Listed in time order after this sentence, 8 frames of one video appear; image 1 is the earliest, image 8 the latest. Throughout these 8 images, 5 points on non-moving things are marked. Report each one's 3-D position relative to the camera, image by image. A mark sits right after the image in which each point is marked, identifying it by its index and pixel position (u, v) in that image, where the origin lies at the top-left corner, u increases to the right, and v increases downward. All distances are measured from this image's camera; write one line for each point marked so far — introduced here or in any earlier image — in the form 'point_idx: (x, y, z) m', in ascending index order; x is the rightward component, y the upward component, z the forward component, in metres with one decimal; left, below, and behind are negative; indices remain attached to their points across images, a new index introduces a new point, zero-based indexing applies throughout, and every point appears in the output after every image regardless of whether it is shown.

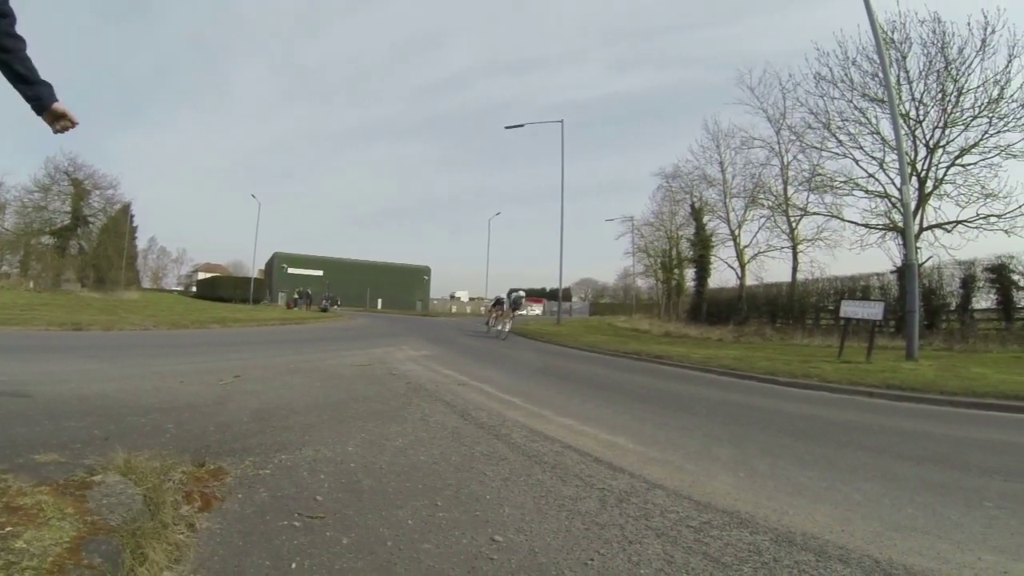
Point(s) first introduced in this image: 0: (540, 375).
0: (+0.2, -0.8, +7.9) m
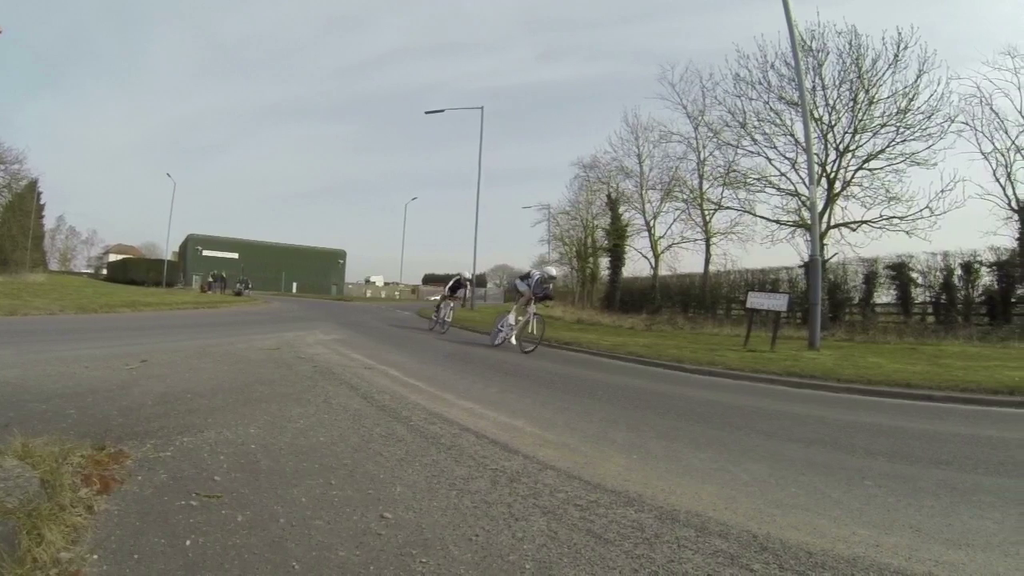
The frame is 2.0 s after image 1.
0: (-0.6, -0.6, +7.9) m
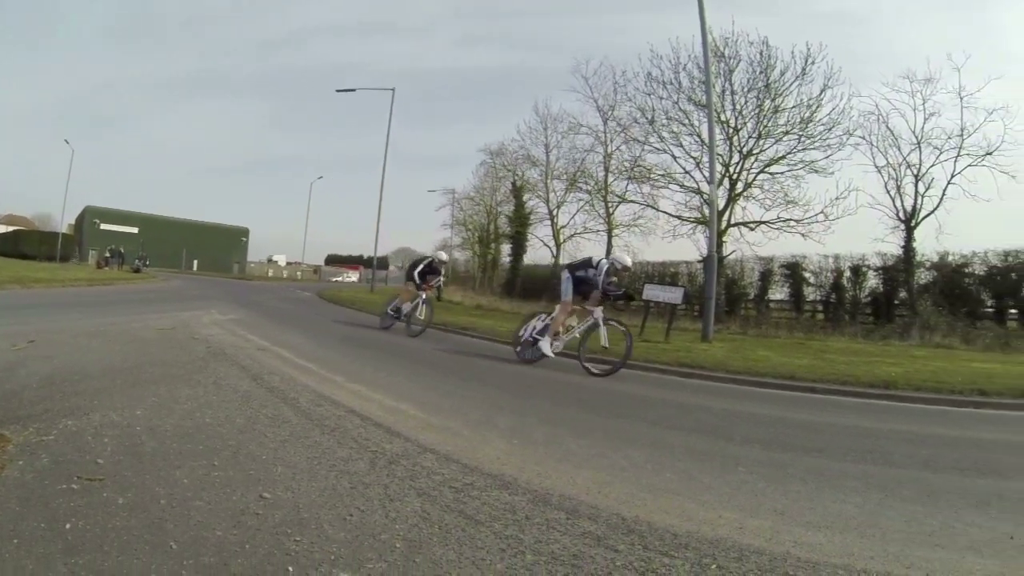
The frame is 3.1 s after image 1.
0: (-1.4, -0.5, +7.9) m
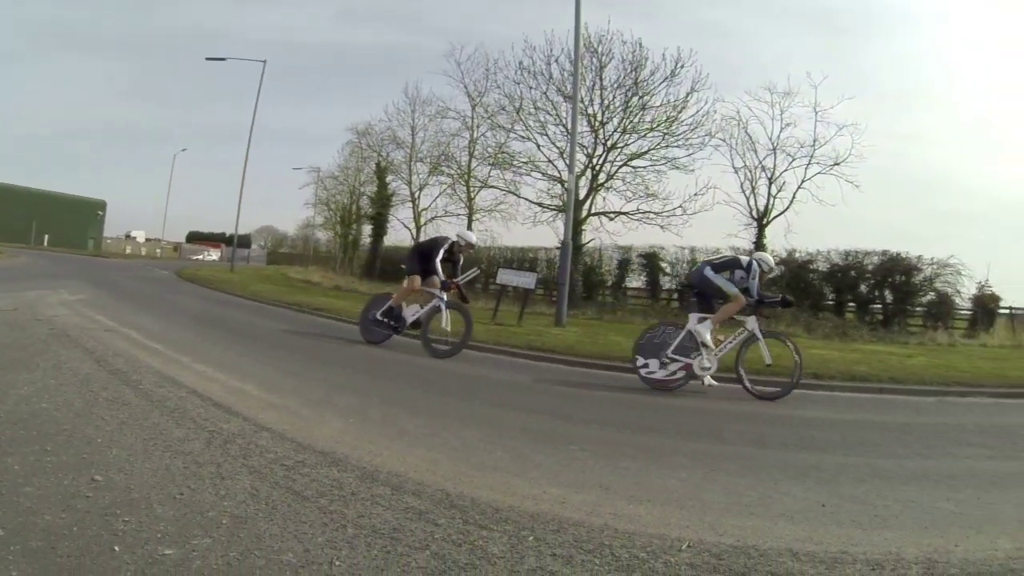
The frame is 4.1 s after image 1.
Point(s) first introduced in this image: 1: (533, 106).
0: (-2.7, -0.3, +7.8) m
1: (+0.5, +3.9, +19.5) m
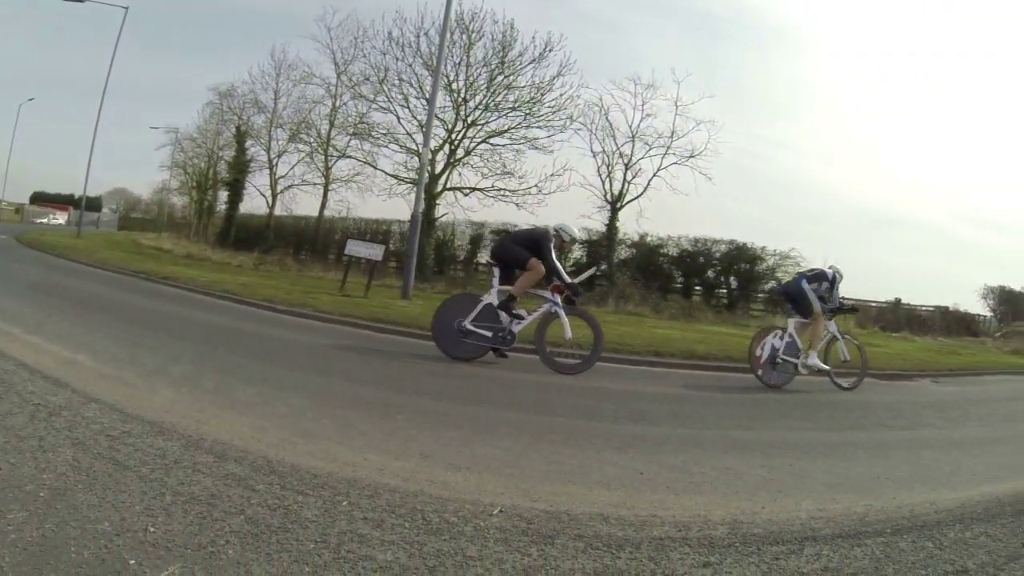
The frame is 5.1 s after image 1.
0: (-4.0, 0.0, +7.7) m
1: (-2.3, +4.5, +19.6) m
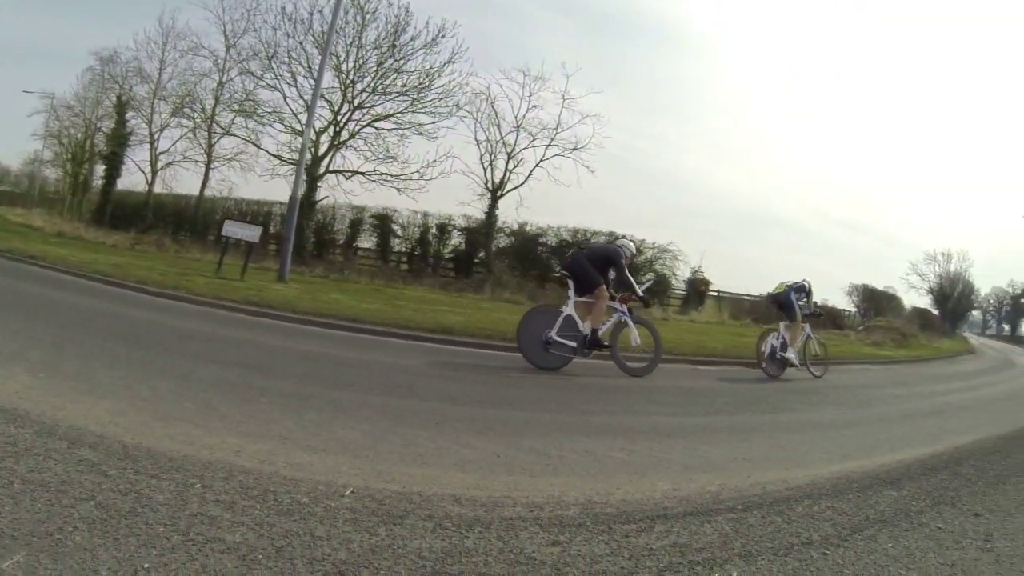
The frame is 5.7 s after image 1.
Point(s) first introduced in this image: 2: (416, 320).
0: (-5.1, +0.2, +7.6) m
1: (-4.7, +5.0, +19.5) m
2: (-1.4, -0.5, +13.5) m
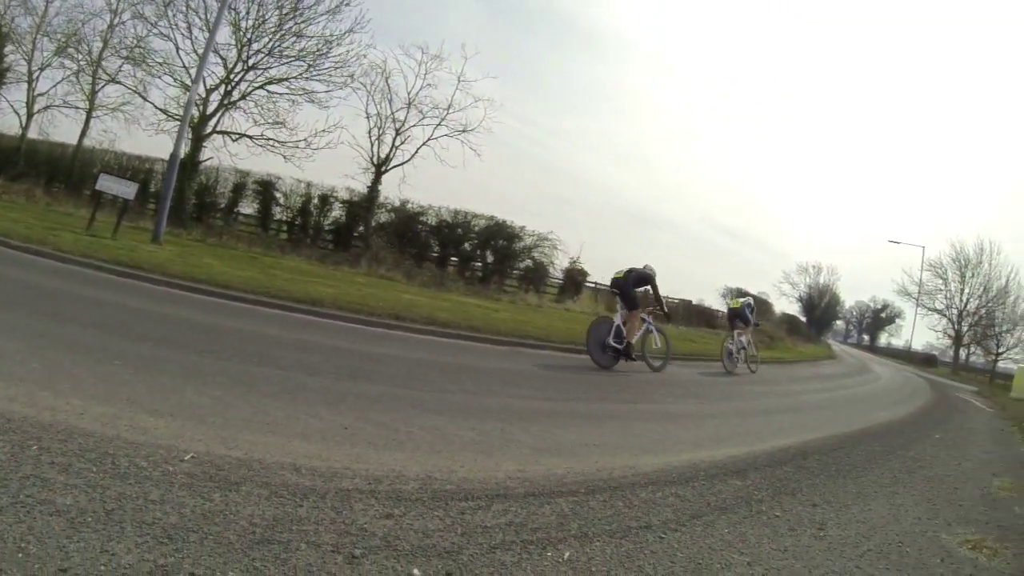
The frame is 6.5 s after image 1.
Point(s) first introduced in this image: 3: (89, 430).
0: (-6.3, +0.7, +7.4) m
1: (-6.8, +5.9, +19.1) m
2: (-3.4, 0.0, +13.8) m
3: (-2.5, -0.8, +5.5) m
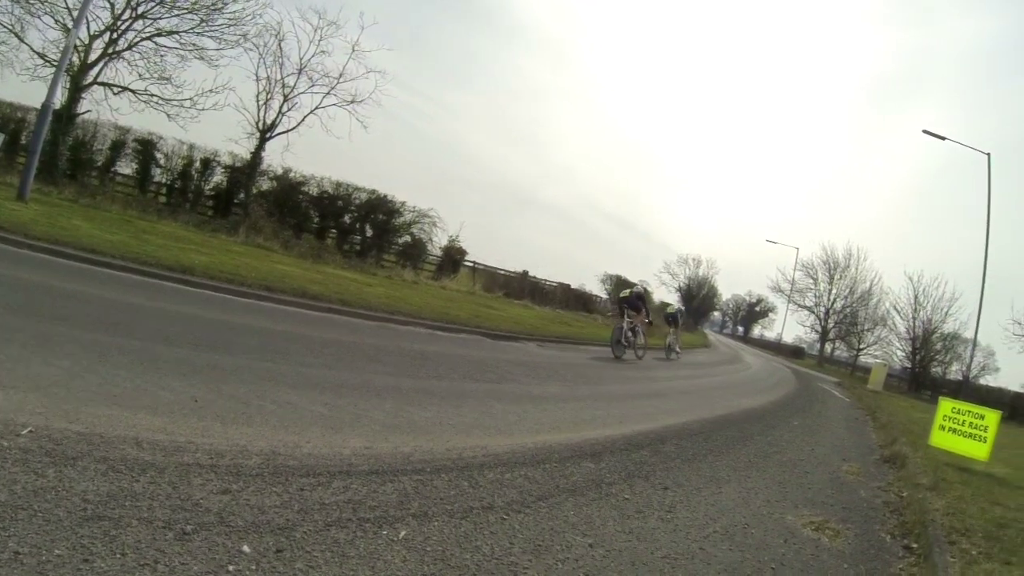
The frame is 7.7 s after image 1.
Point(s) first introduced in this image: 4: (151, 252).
0: (-7.5, +1.2, +7.2) m
1: (-8.8, +7.0, +18.6) m
2: (-5.4, +0.5, +13.8) m
3: (-3.7, -0.7, +5.8) m
4: (-5.5, +0.6, +14.1) m
